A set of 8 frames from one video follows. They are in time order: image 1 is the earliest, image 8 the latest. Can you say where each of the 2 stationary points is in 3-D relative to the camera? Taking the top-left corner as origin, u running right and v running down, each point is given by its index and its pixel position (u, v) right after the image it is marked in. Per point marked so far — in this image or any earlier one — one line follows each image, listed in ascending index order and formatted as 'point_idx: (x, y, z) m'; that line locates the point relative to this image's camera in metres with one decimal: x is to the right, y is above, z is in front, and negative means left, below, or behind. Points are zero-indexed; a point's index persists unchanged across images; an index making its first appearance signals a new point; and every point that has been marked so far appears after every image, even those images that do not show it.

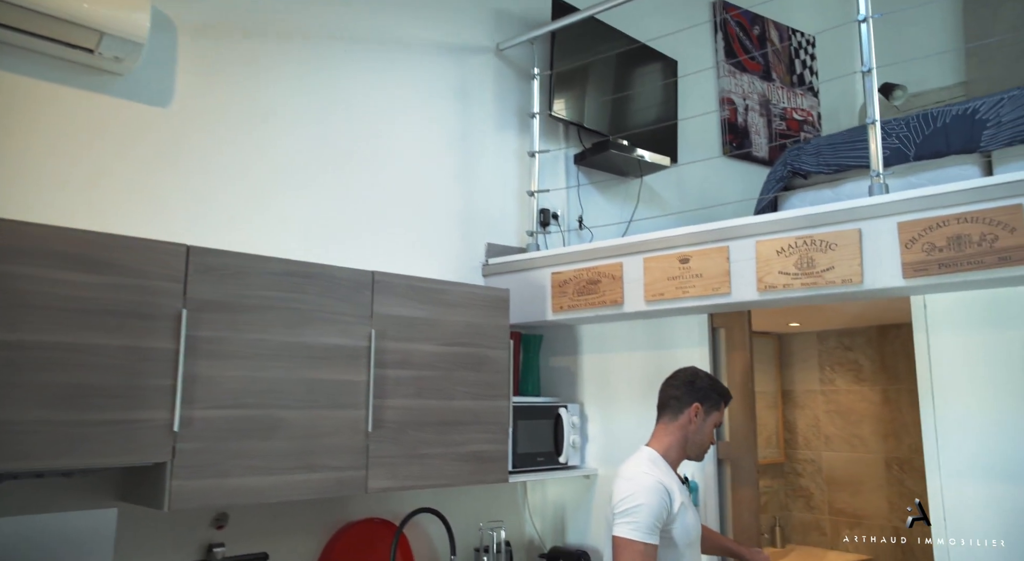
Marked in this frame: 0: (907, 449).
0: (+1.9, -0.8, +3.8) m
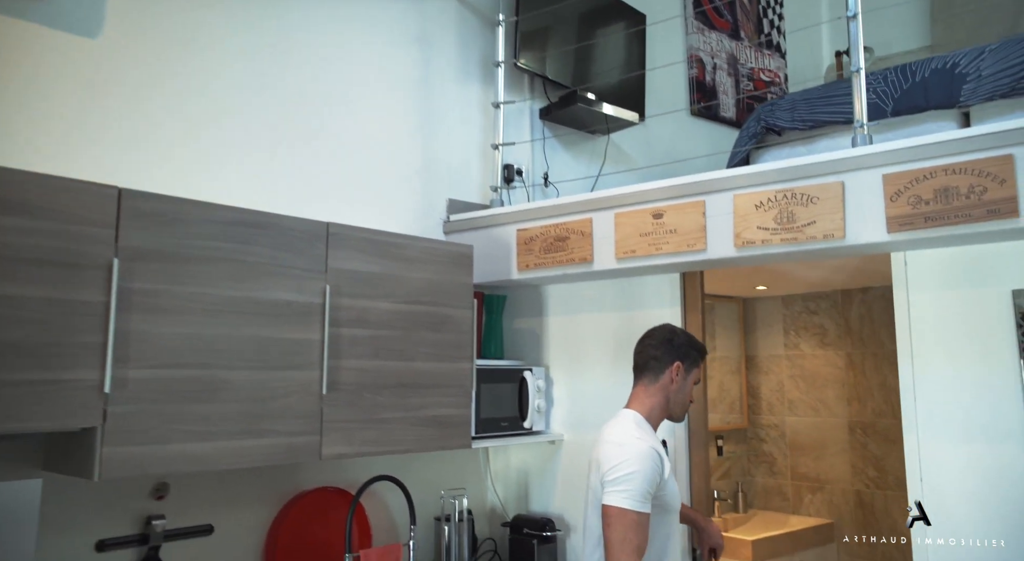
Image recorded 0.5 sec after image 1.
0: (+1.8, -0.6, +3.8) m
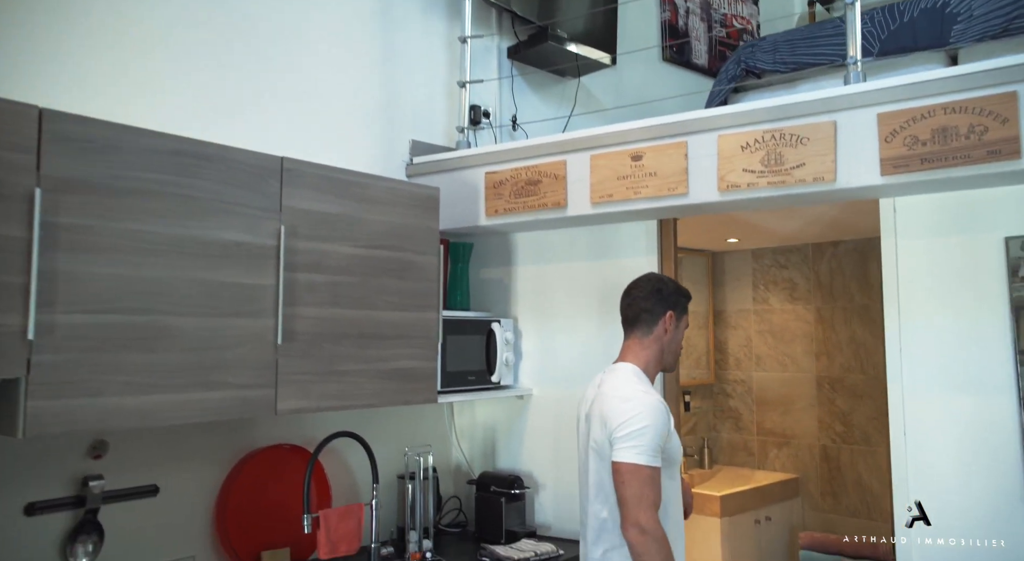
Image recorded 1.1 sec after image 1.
0: (+1.6, -0.4, +3.8) m
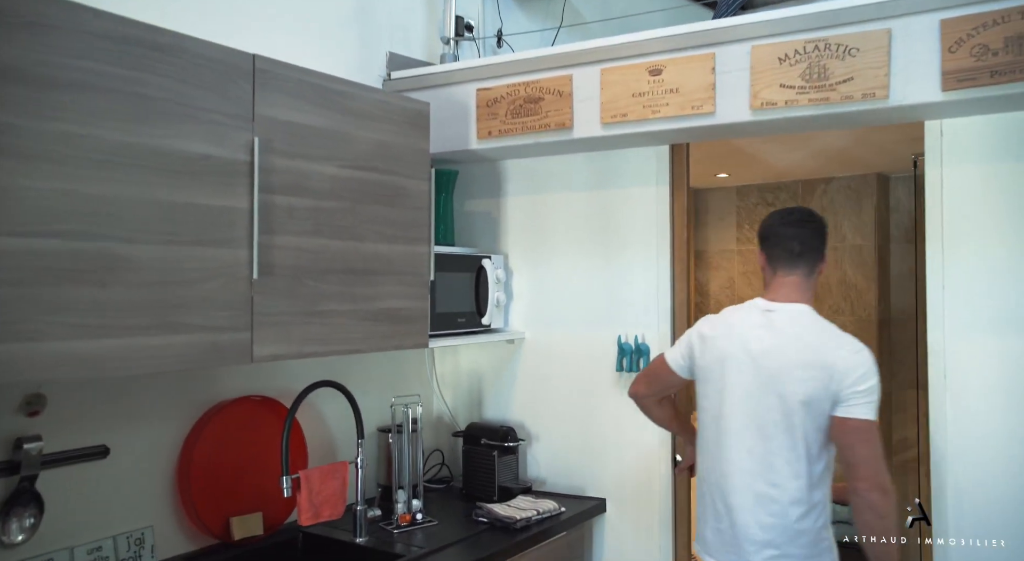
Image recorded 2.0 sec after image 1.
0: (+1.5, -0.1, +3.6) m
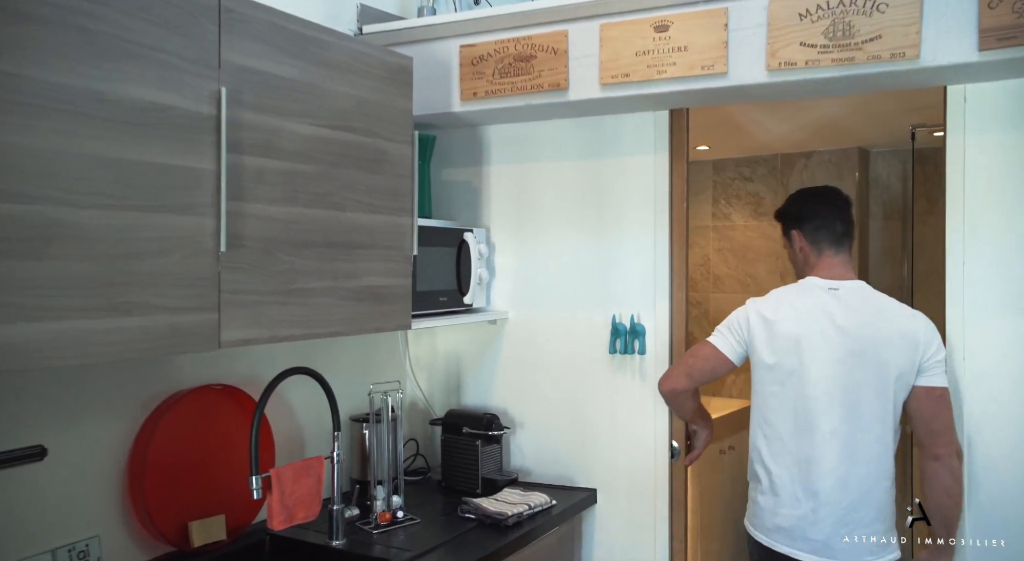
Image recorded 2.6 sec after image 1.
0: (+1.3, 0.0, +3.6) m
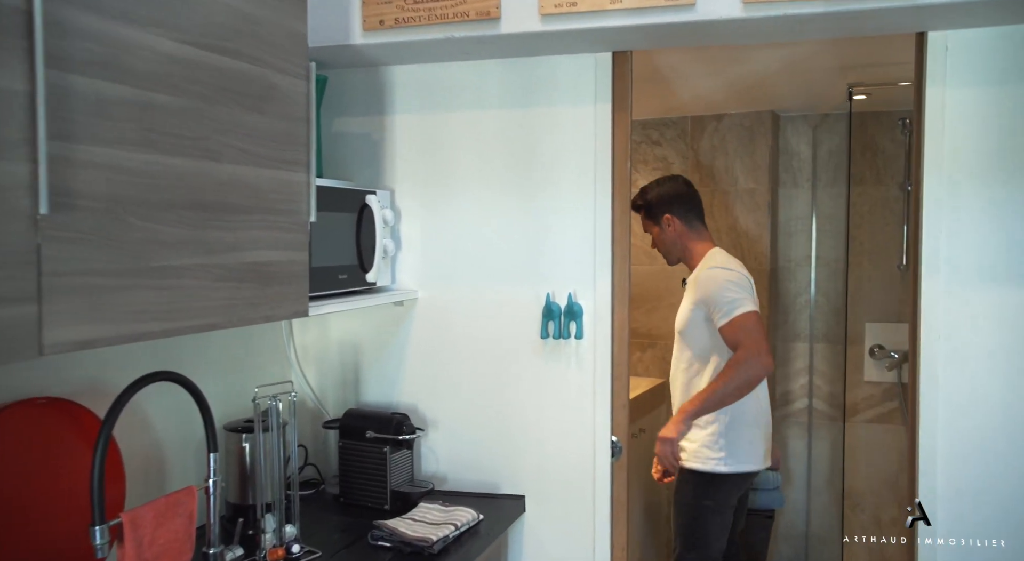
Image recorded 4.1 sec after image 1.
0: (+0.9, +0.1, +3.4) m
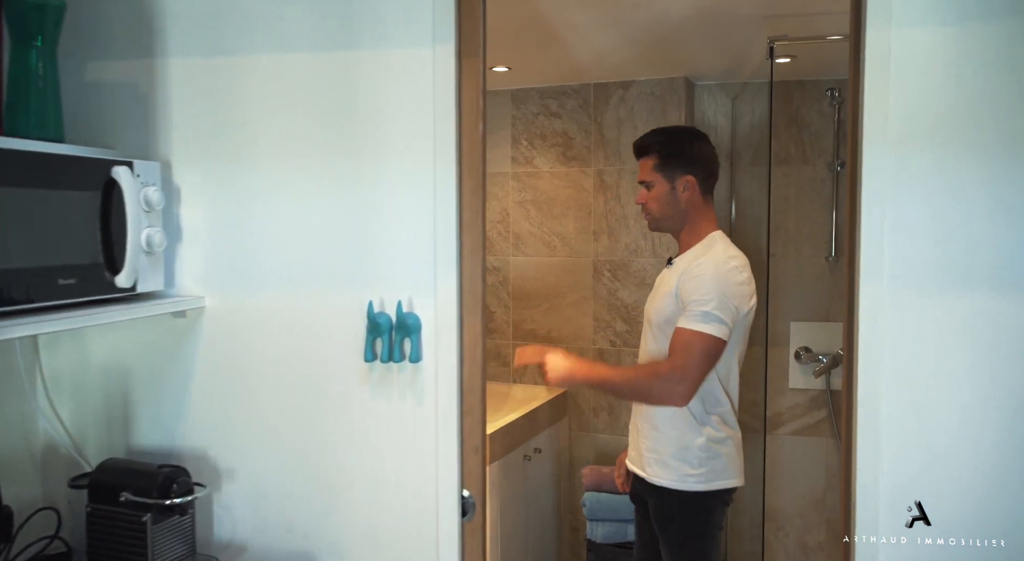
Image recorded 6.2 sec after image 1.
0: (+0.4, +0.1, +2.9) m
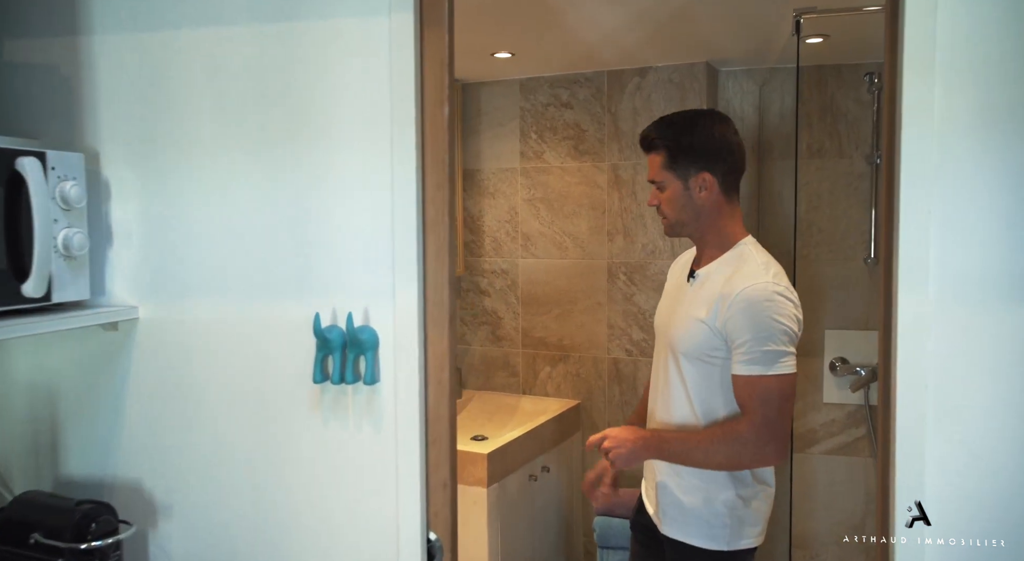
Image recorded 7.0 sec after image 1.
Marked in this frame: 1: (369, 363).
0: (+0.4, +0.1, +2.7) m
1: (-0.2, -0.1, +1.2) m
